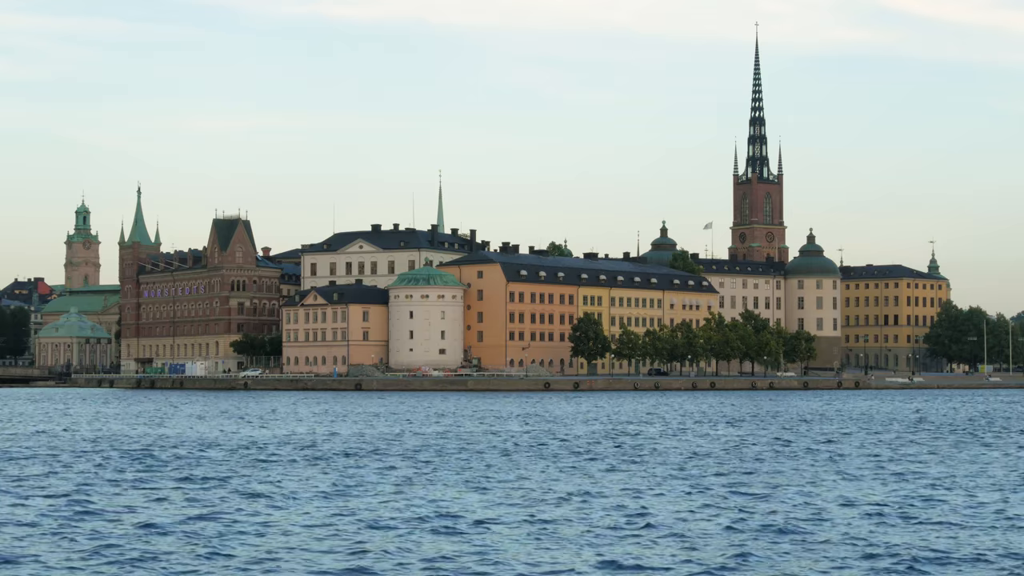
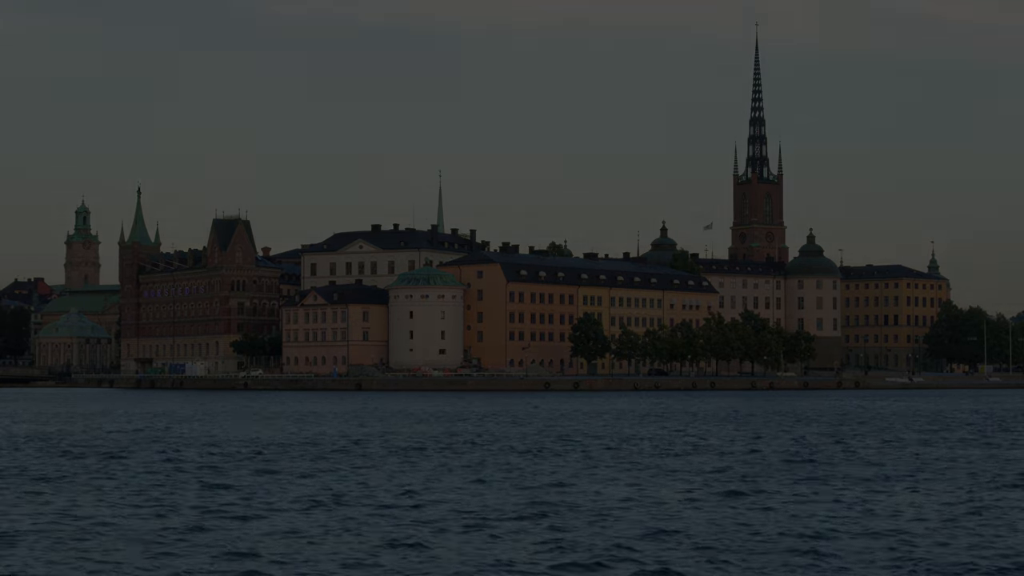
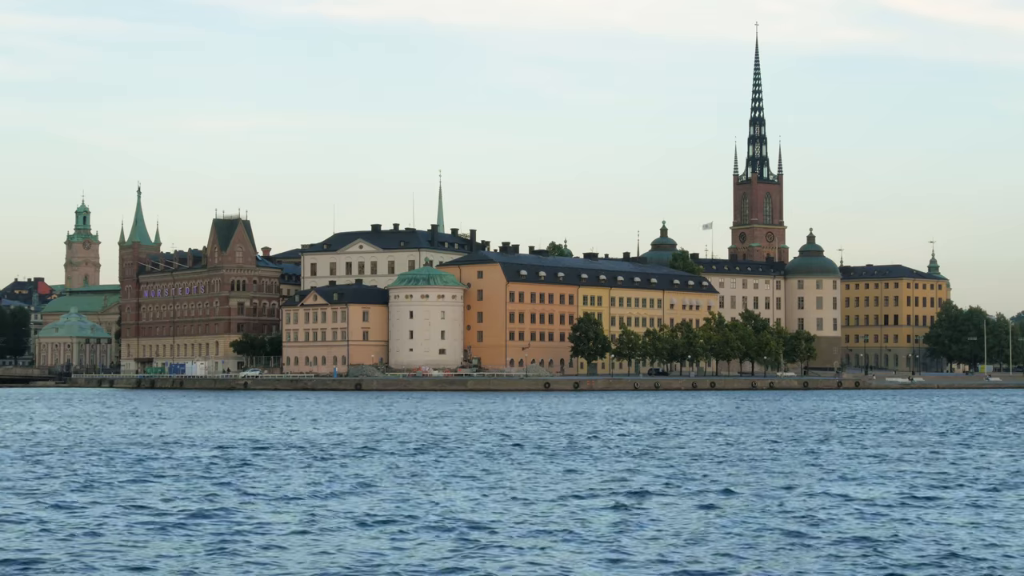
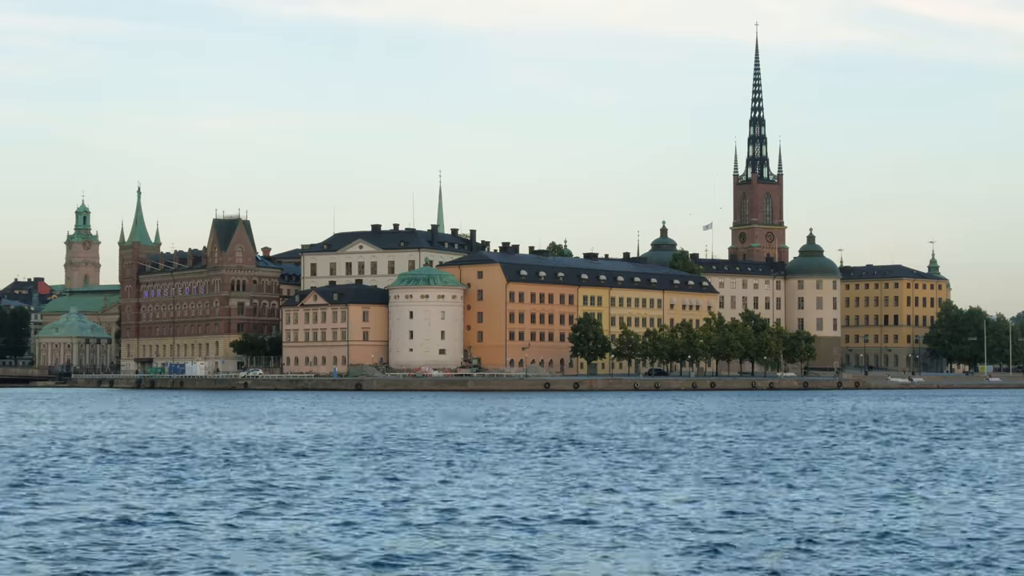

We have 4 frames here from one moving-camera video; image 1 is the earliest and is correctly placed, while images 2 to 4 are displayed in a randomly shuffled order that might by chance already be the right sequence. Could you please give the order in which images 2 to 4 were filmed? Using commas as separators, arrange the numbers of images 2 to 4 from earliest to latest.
3, 4, 2
